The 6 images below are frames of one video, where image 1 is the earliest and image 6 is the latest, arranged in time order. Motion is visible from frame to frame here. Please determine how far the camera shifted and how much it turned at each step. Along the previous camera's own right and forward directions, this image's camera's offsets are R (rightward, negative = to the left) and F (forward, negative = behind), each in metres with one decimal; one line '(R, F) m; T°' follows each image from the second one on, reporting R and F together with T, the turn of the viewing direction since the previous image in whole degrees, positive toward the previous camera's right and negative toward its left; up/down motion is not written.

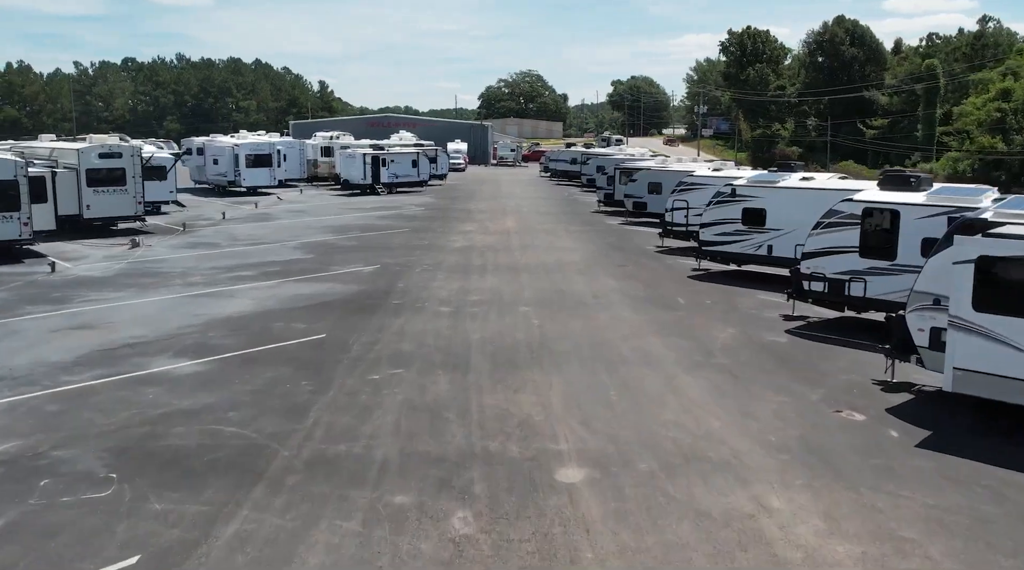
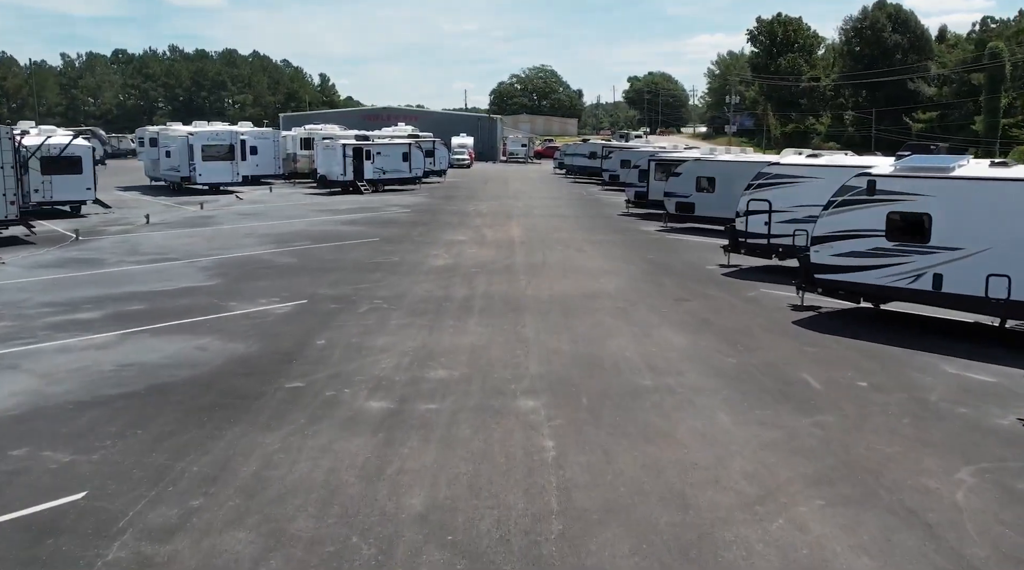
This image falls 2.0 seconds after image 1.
(+0.2, +8.2) m; -1°
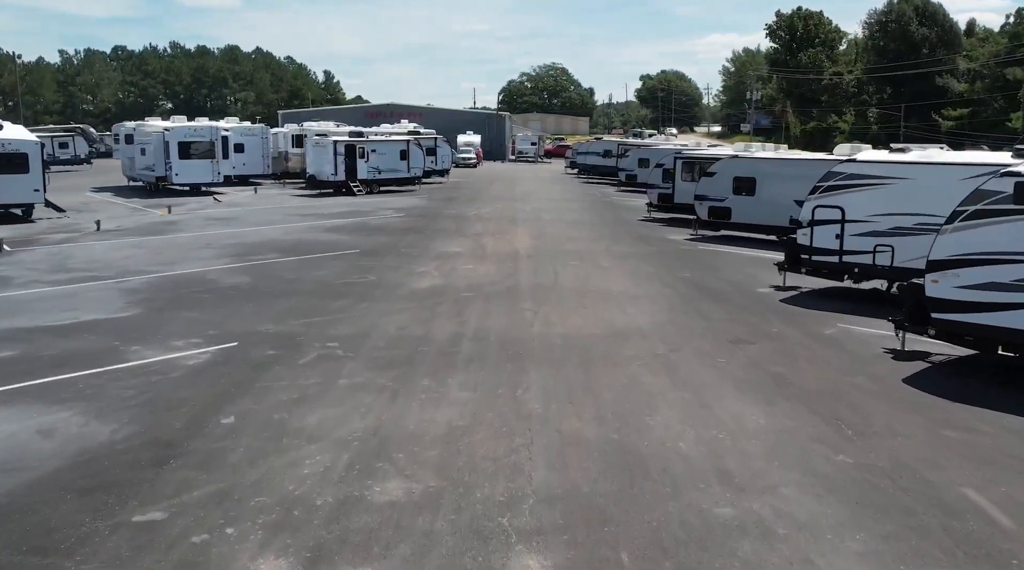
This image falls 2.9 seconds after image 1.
(+0.1, +3.9) m; -1°
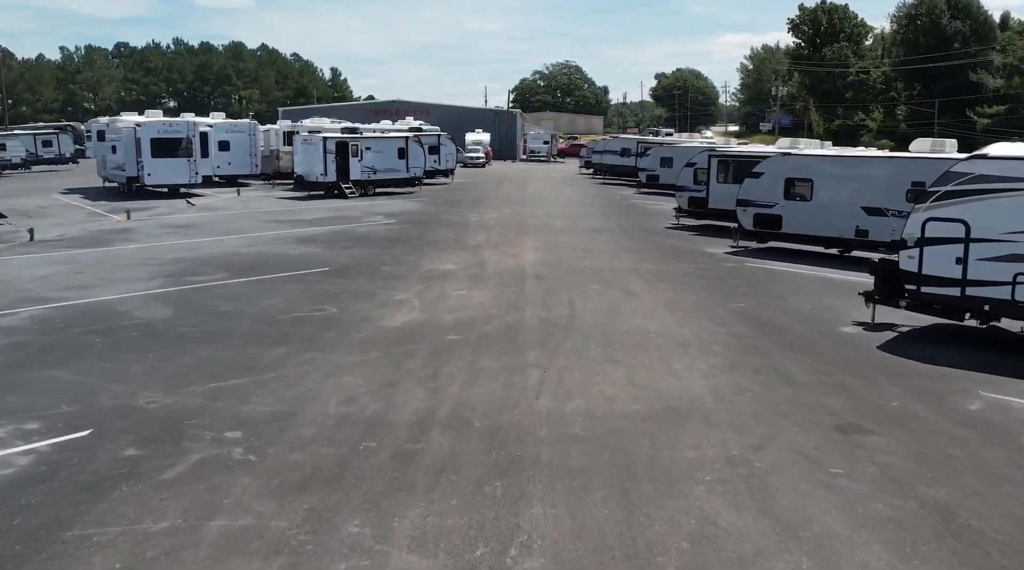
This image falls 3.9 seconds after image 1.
(+0.1, +3.9) m; -1°
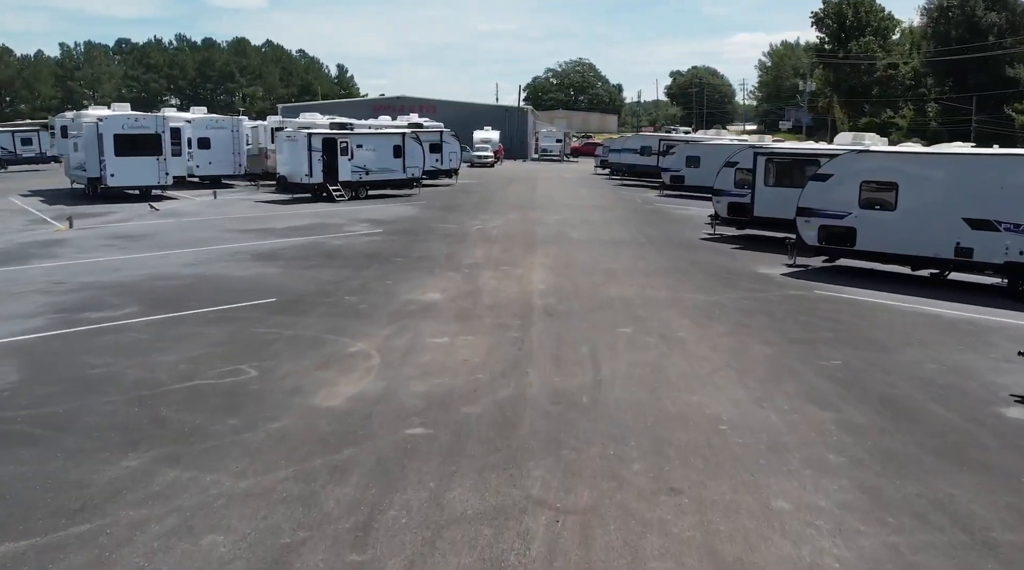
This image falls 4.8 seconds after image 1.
(+0.1, +3.9) m; -1°
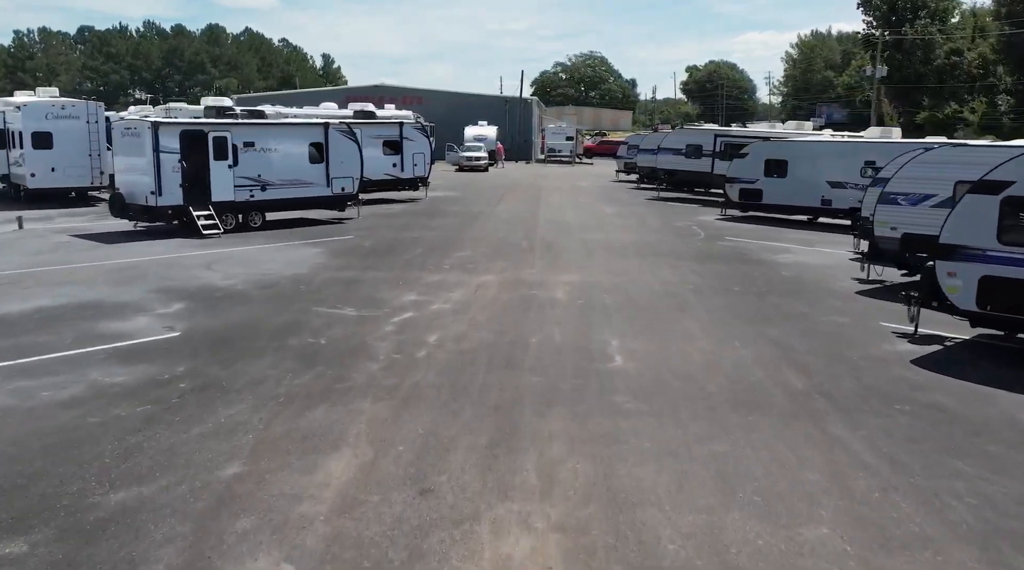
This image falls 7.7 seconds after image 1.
(+0.5, +12.5) m; -1°
